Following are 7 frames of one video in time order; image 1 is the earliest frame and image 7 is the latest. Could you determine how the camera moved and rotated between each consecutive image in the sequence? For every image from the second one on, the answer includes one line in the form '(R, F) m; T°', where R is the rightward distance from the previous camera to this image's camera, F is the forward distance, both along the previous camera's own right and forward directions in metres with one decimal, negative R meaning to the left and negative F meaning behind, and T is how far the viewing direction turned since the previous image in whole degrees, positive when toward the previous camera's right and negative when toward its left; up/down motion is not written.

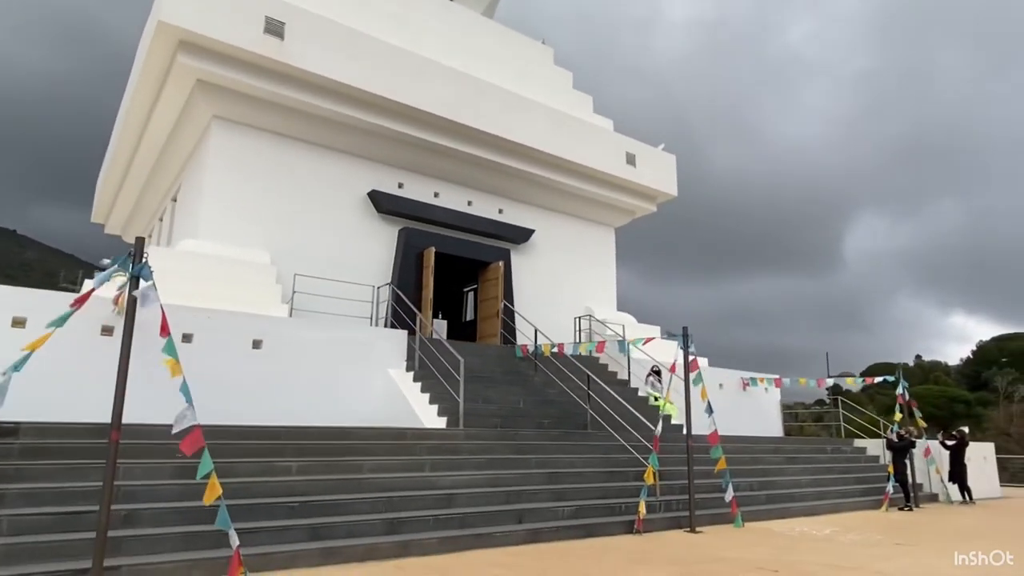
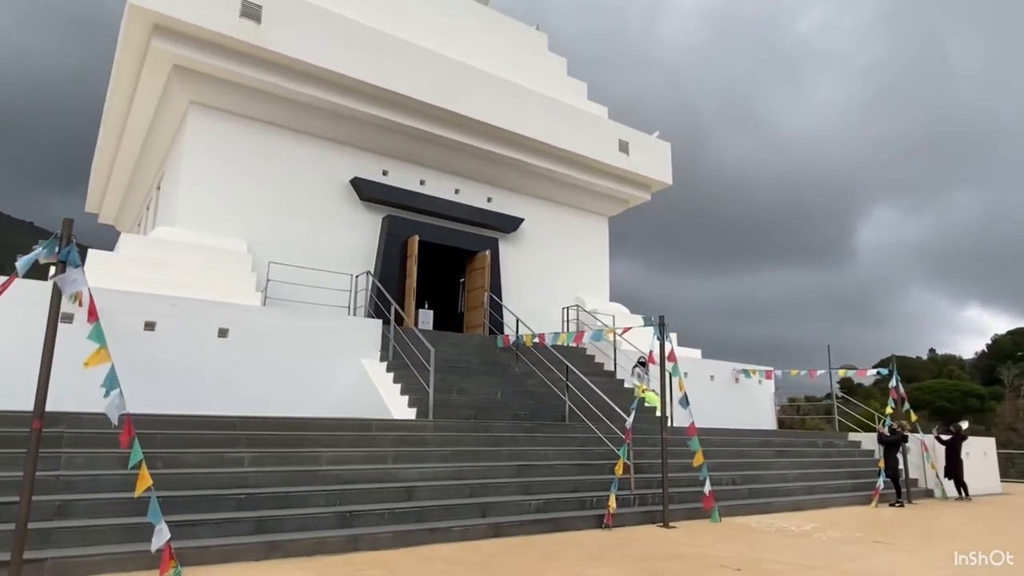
(+0.4, +0.2) m; -1°
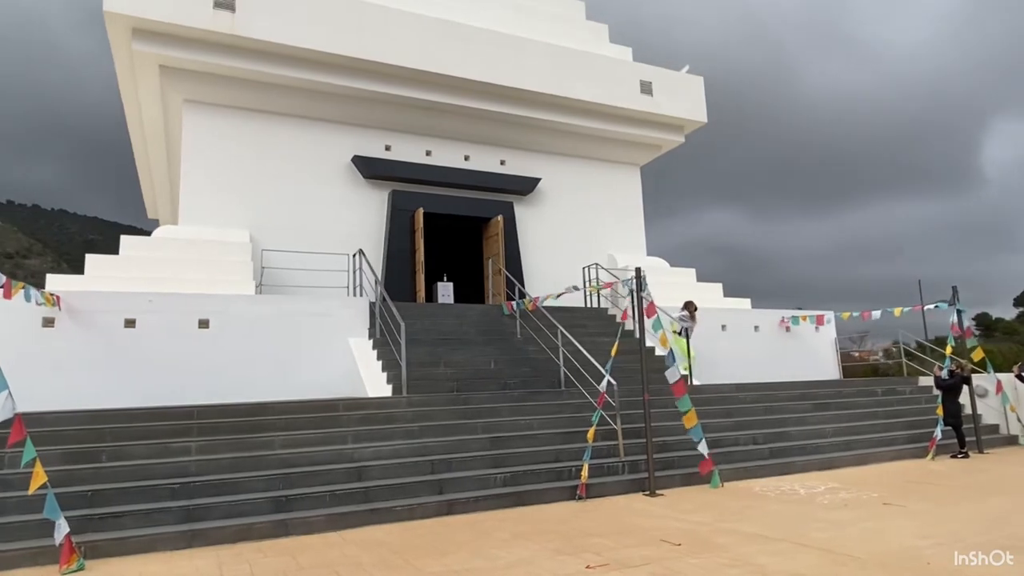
(+1.3, +0.5) m; -9°
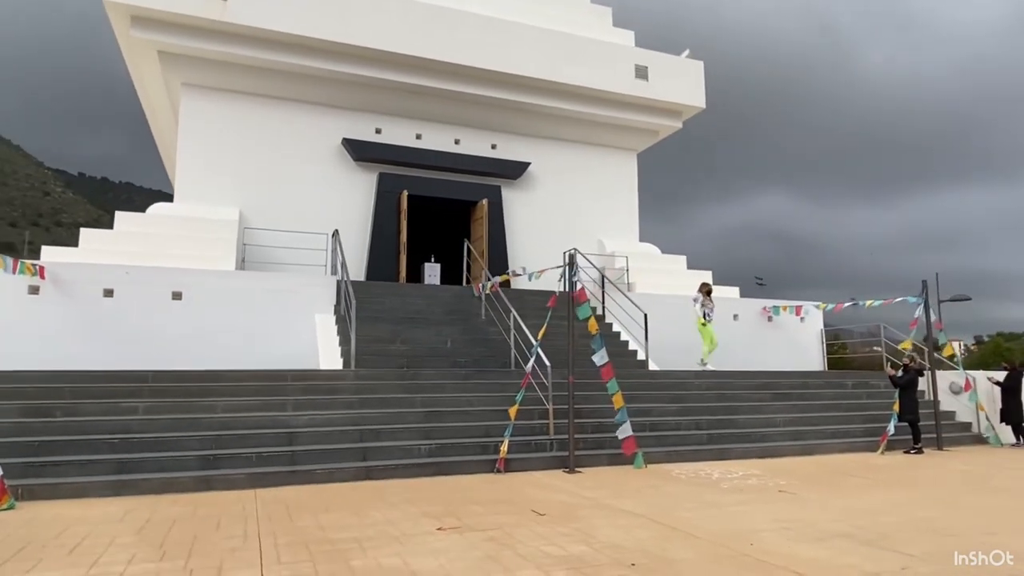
(+1.1, -0.2) m; -4°
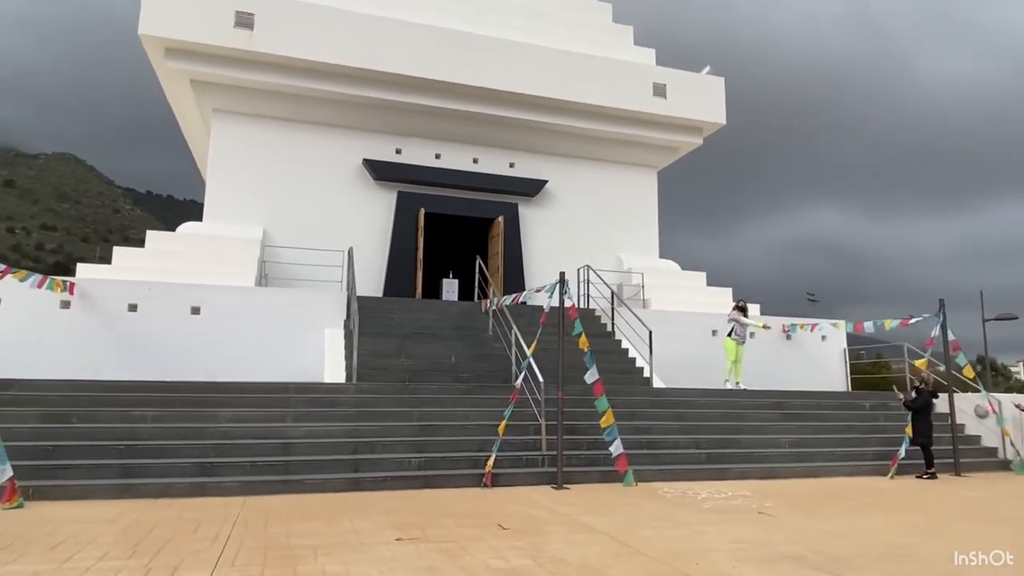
(+0.6, -0.1) m; -4°
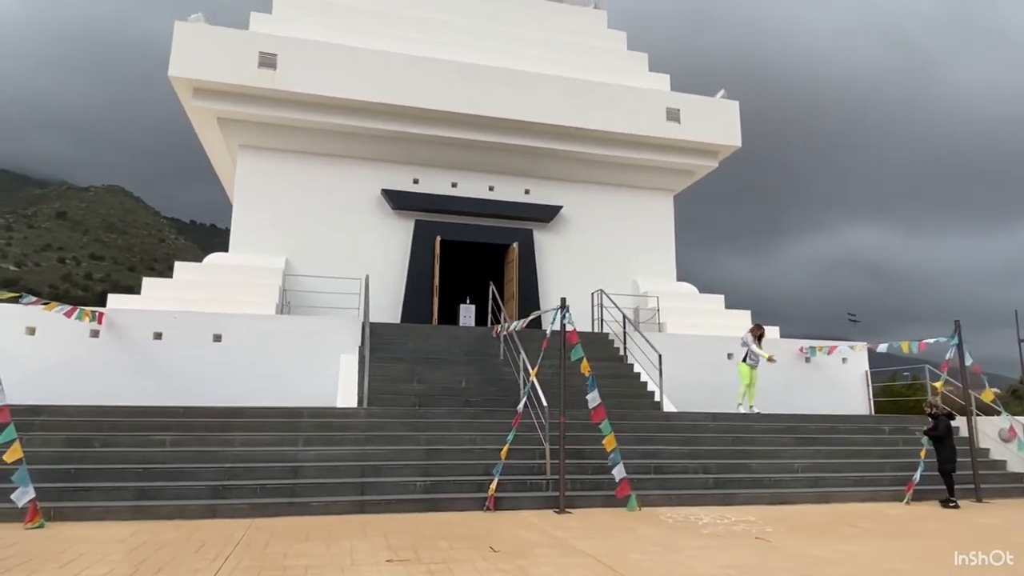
(+0.3, -0.1) m; -3°
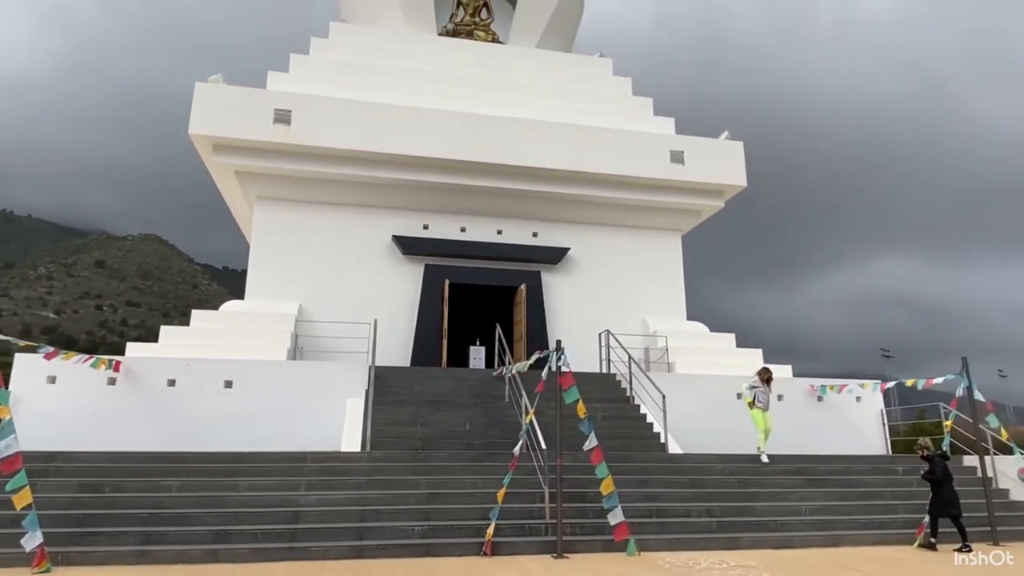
(+0.3, -0.1) m; -2°
